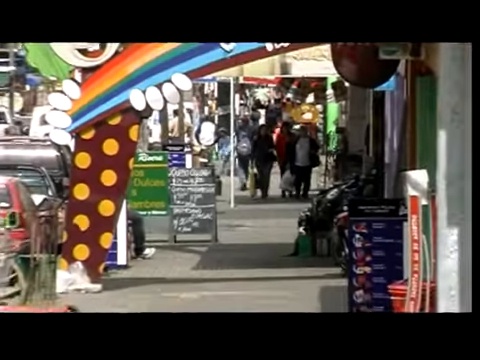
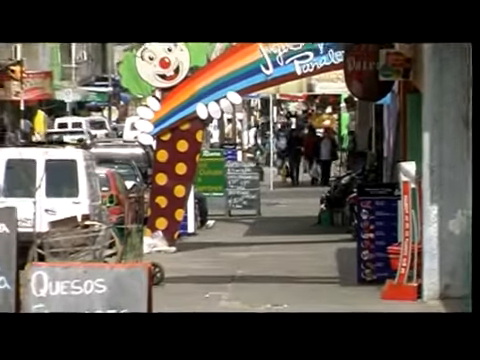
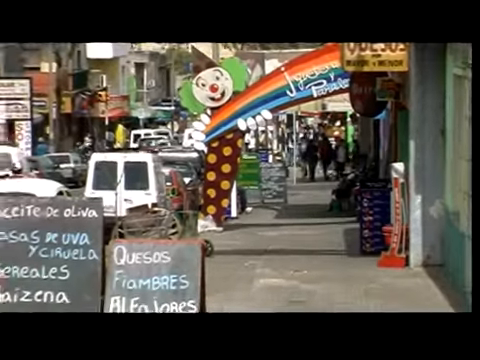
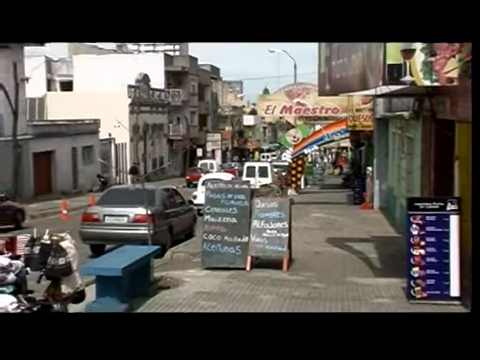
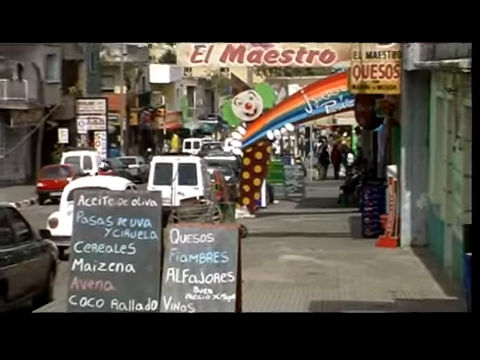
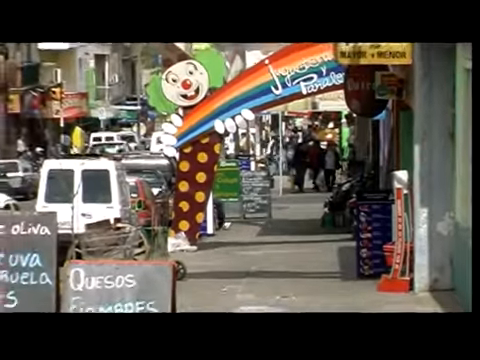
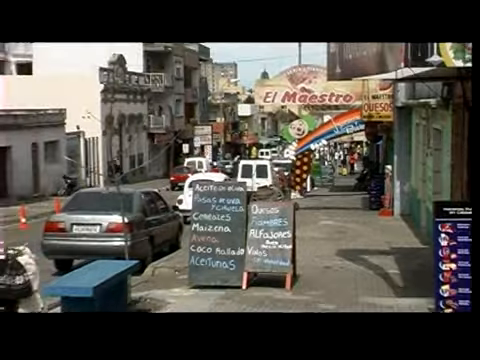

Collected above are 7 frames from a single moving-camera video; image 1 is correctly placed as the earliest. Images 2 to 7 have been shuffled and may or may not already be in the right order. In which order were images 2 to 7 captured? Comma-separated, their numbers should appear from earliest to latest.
2, 6, 3, 5, 7, 4
